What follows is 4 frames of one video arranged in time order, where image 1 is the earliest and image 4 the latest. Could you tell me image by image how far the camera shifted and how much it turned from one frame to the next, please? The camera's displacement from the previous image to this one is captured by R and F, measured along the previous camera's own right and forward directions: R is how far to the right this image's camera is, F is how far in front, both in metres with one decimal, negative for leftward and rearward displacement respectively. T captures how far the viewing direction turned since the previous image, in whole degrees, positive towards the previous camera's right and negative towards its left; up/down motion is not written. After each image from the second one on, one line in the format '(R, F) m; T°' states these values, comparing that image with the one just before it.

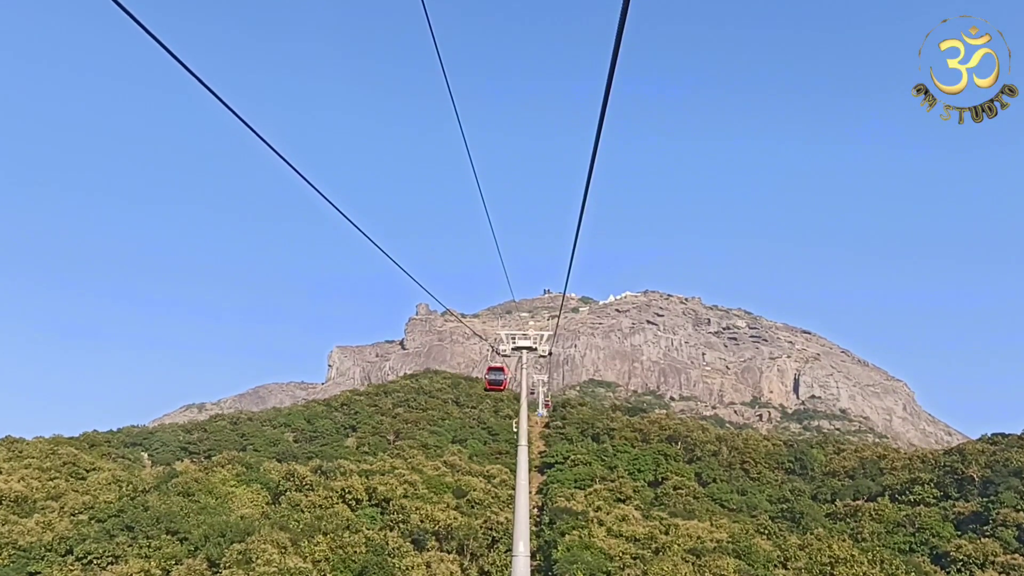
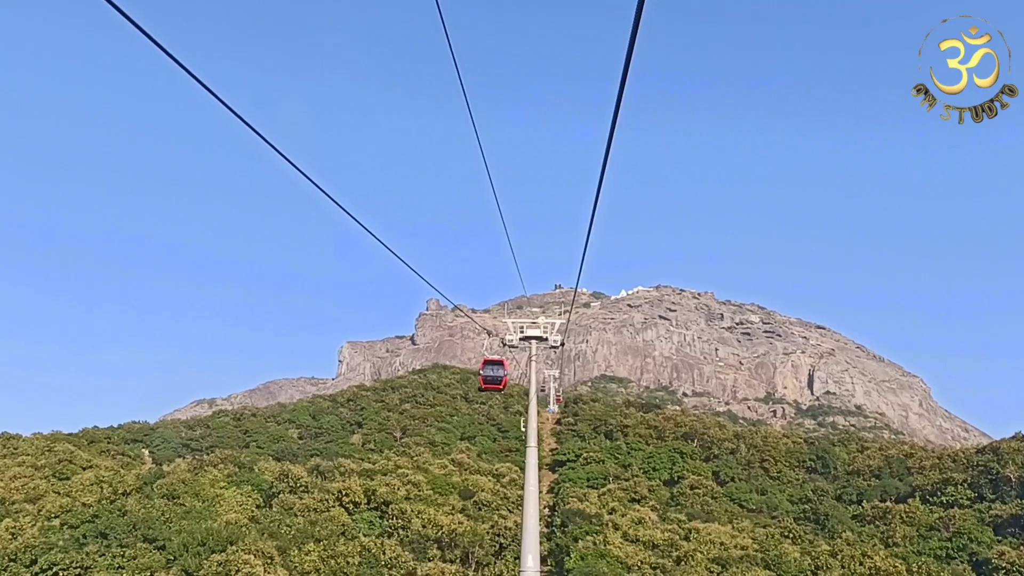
(+0.1, +2.6) m; -1°
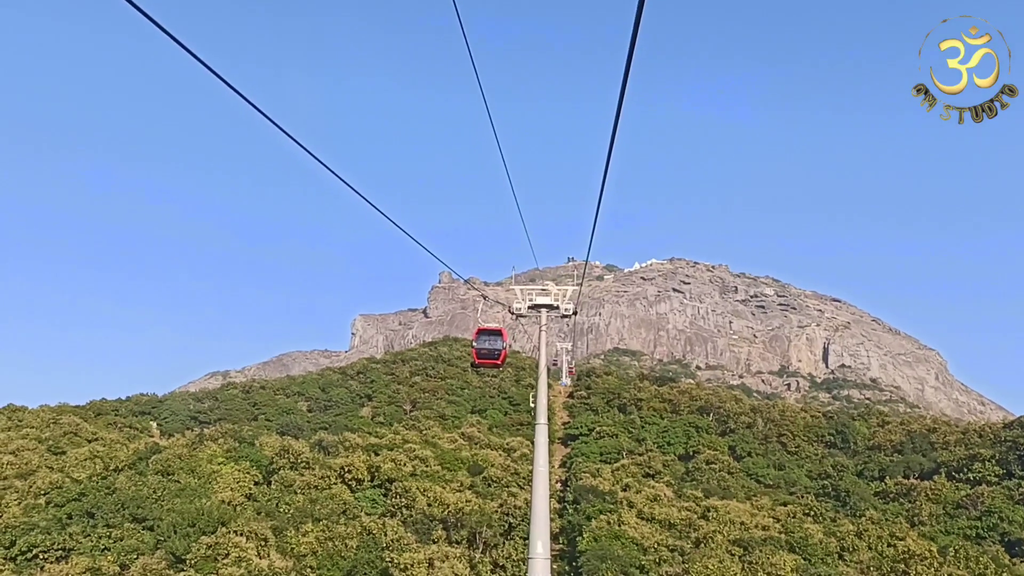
(+0.1, +1.8) m; -1°
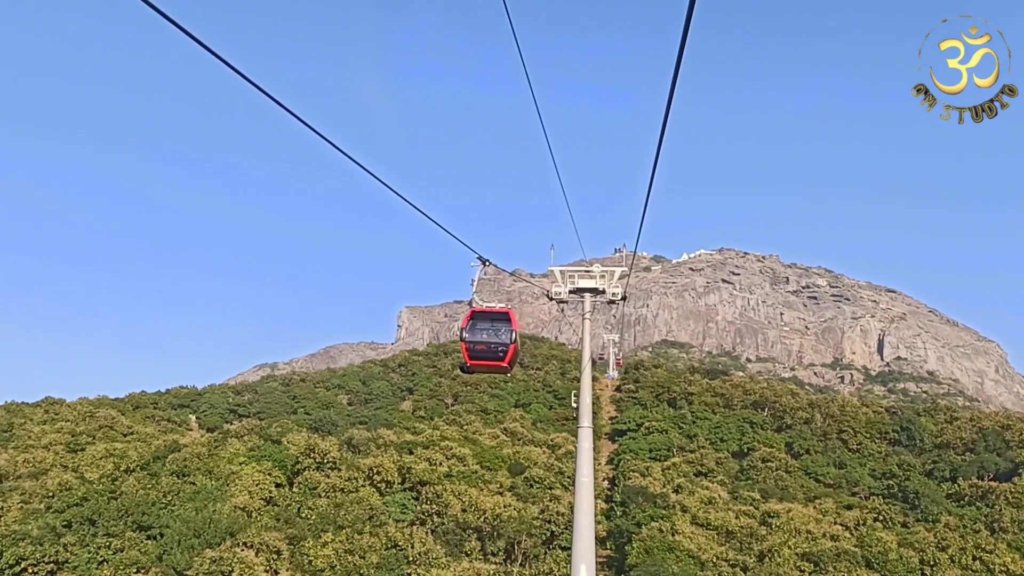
(+0.2, +2.8) m; -3°
